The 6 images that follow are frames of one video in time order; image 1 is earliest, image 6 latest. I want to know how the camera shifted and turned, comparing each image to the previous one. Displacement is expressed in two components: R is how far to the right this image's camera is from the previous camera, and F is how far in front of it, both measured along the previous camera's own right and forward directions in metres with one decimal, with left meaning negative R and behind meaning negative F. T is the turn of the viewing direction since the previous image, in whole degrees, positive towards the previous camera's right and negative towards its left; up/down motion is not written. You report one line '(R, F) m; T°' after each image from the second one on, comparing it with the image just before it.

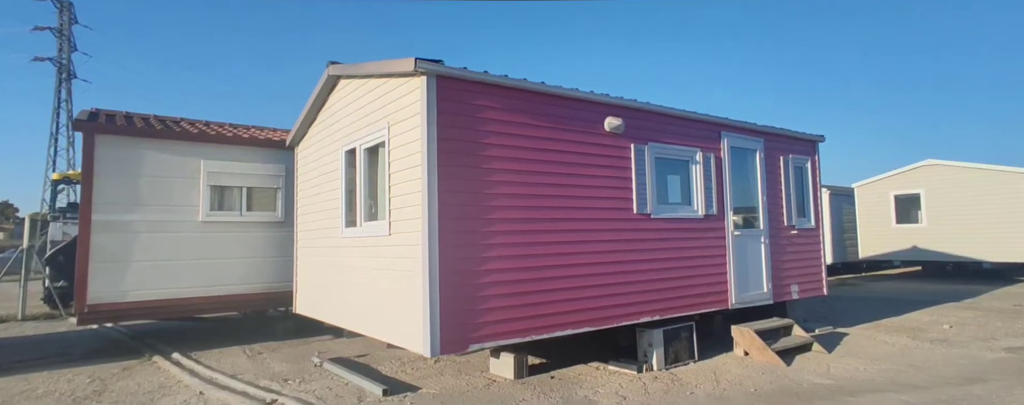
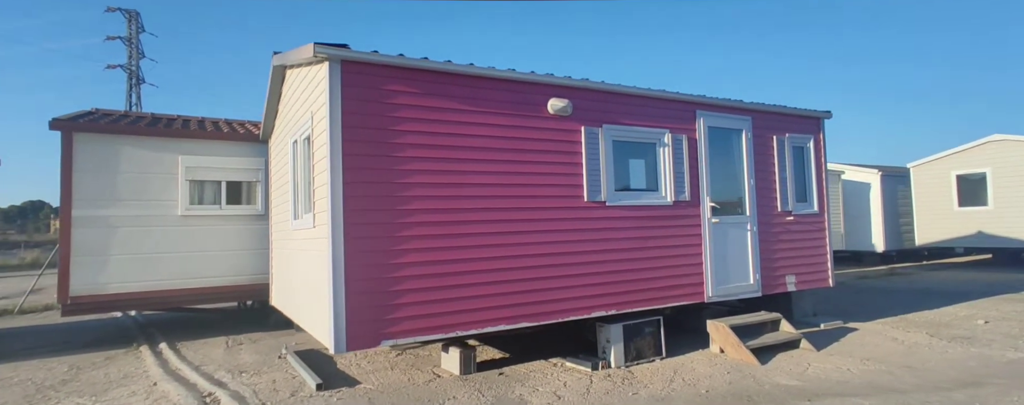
(+1.1, +0.3) m; -6°
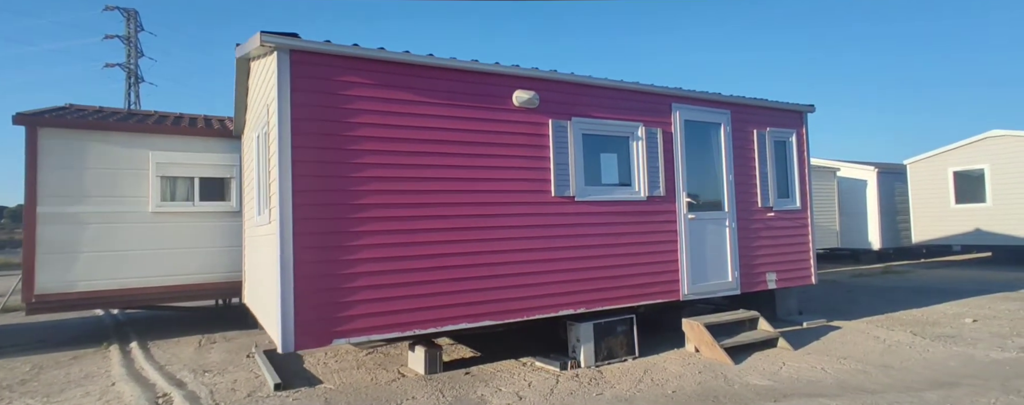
(+0.3, +0.2) m; 0°
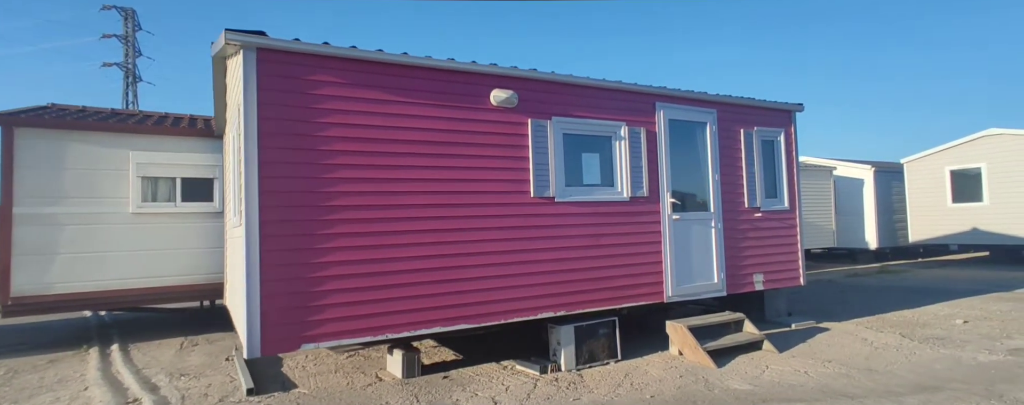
(+0.2, +0.1) m; 0°
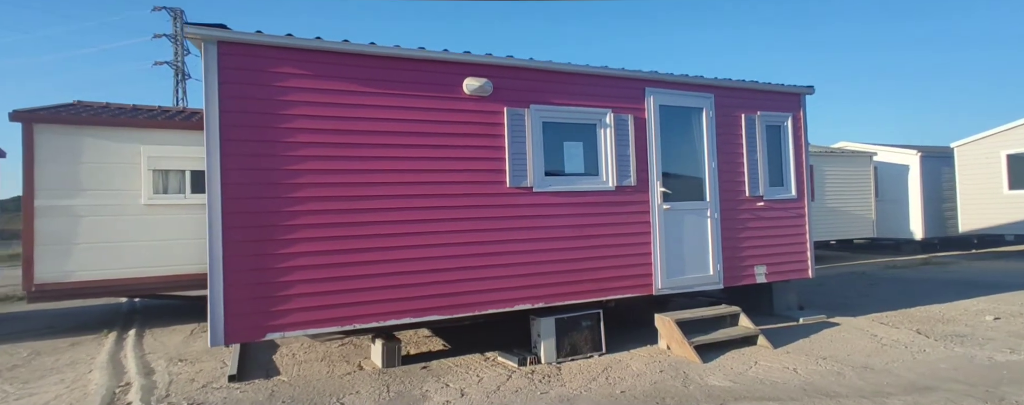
(+0.6, +0.1) m; -5°
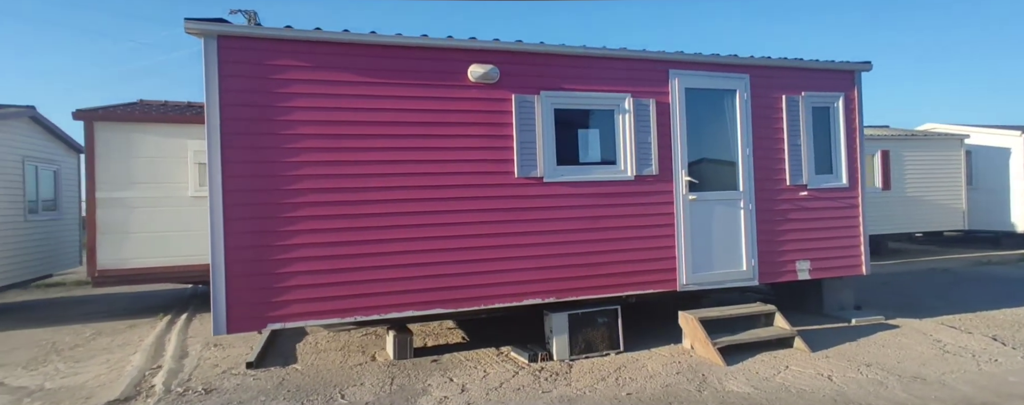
(+0.6, +0.2) m; -7°
